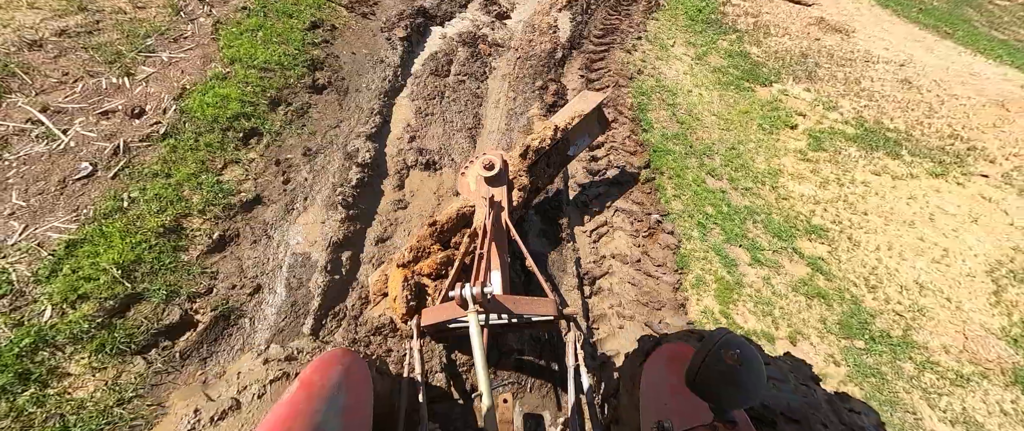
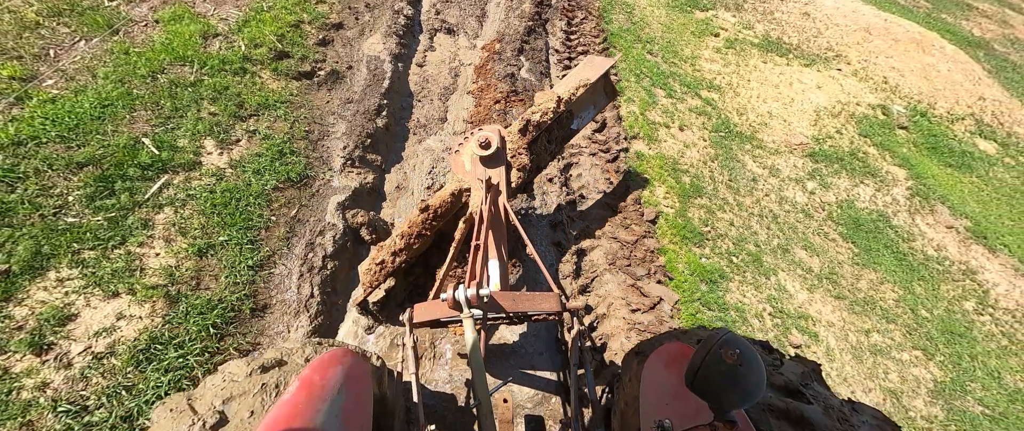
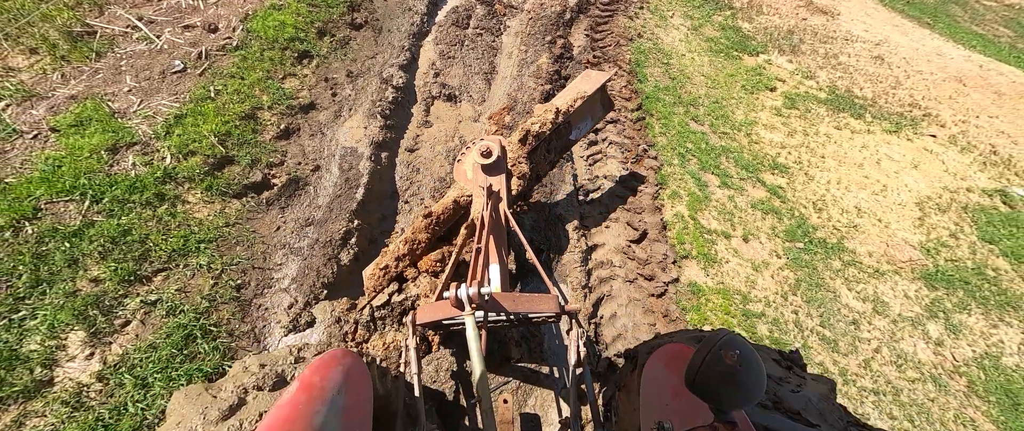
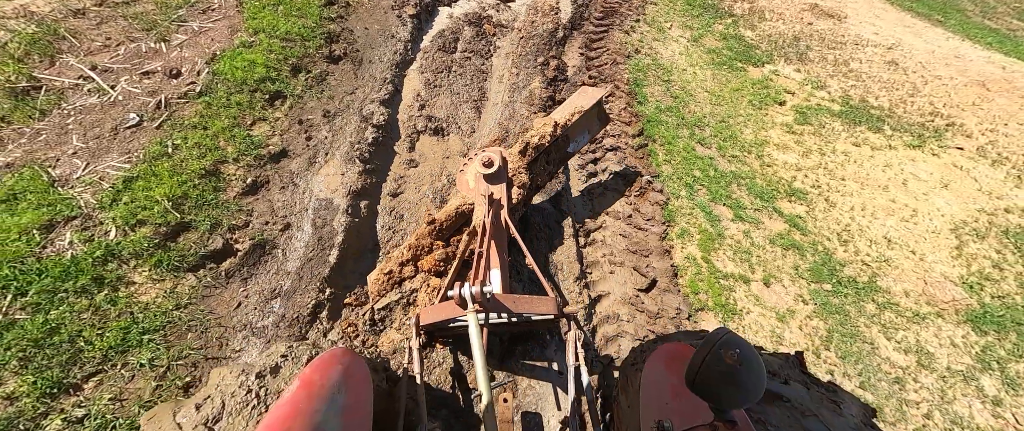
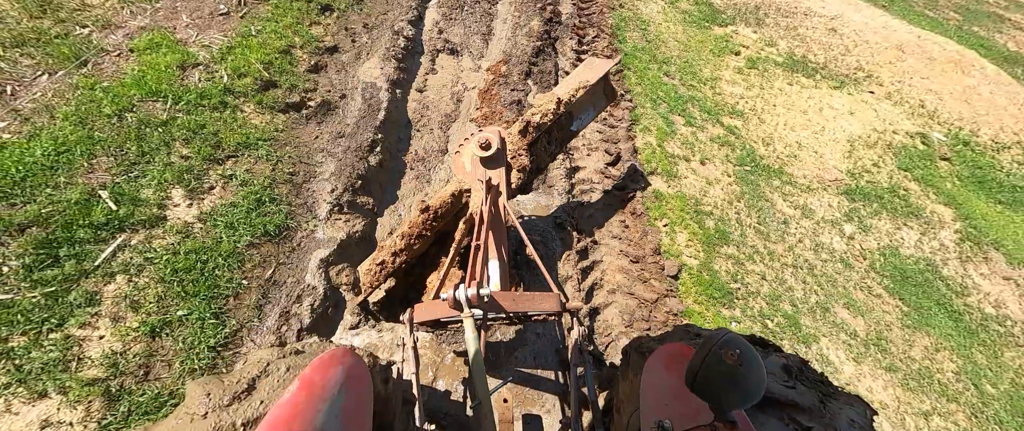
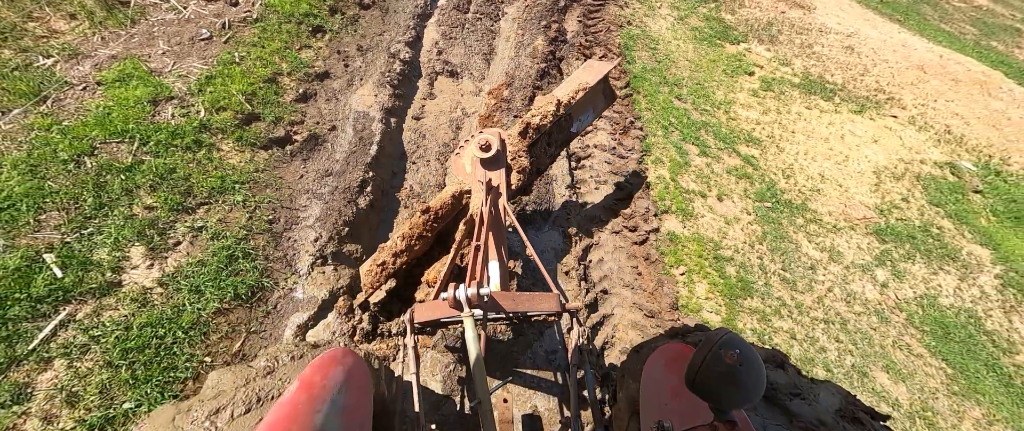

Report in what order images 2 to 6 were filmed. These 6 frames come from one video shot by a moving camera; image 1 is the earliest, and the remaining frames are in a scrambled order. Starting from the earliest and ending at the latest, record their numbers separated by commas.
4, 3, 6, 5, 2
